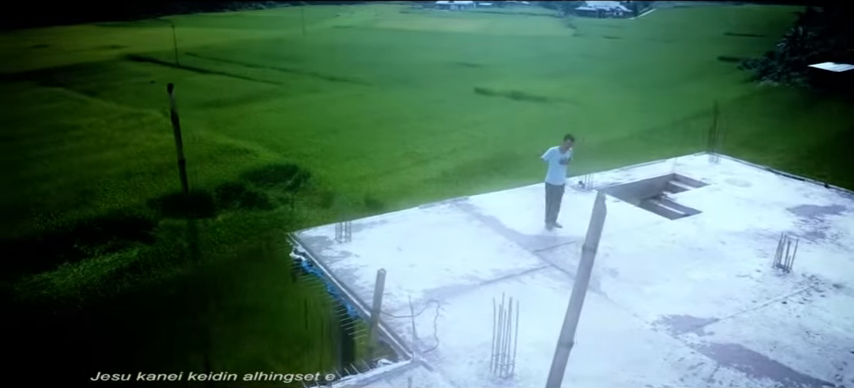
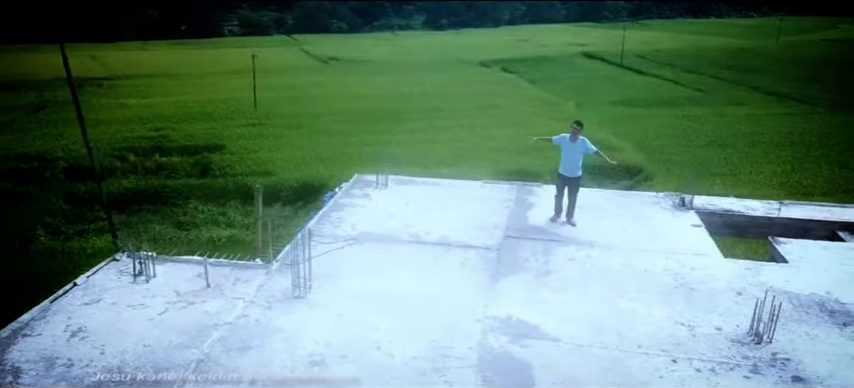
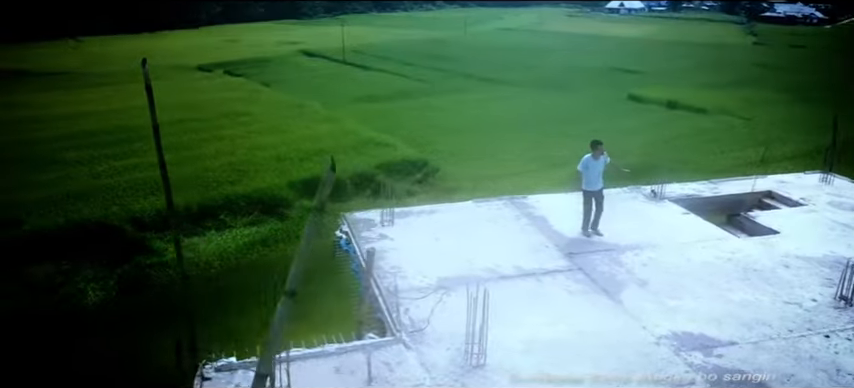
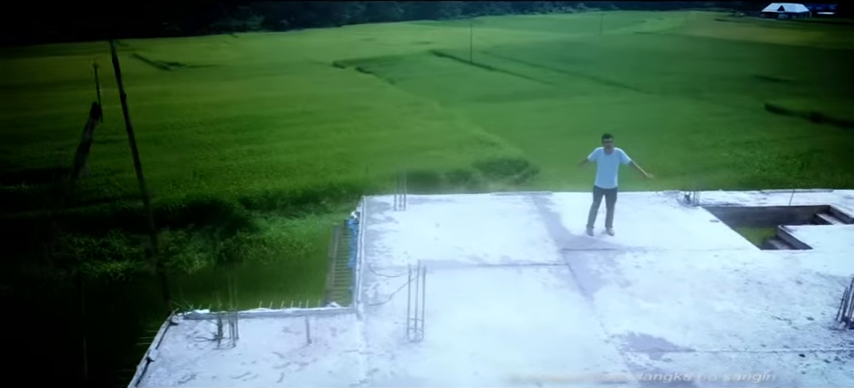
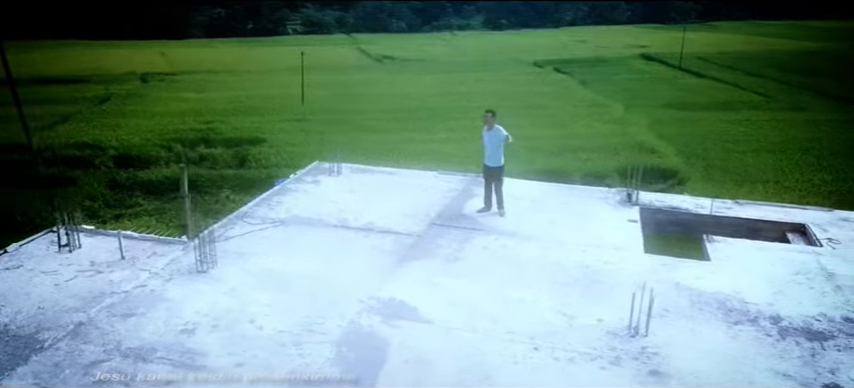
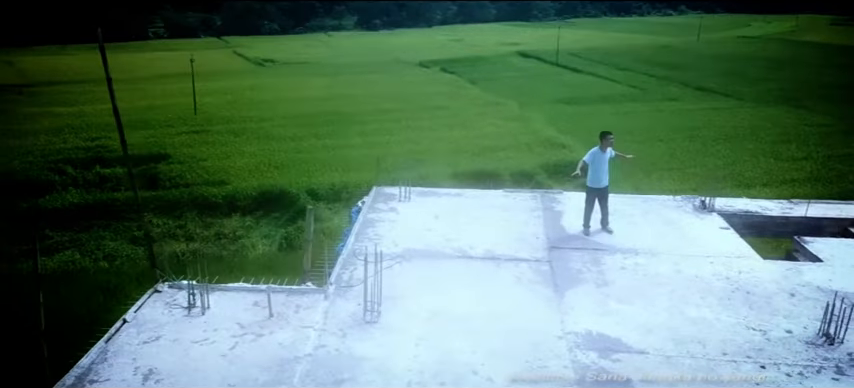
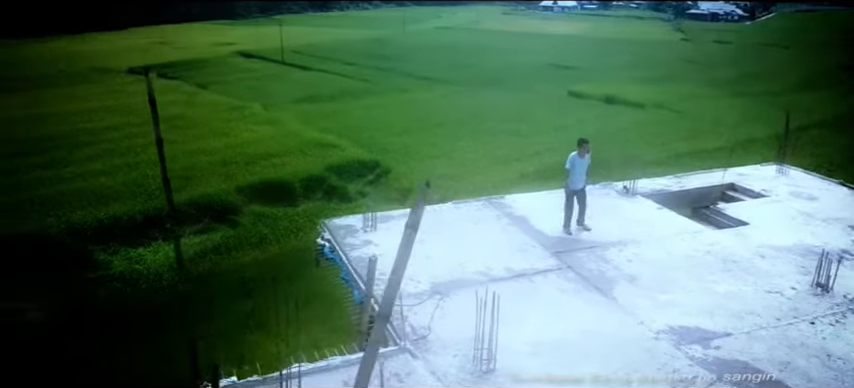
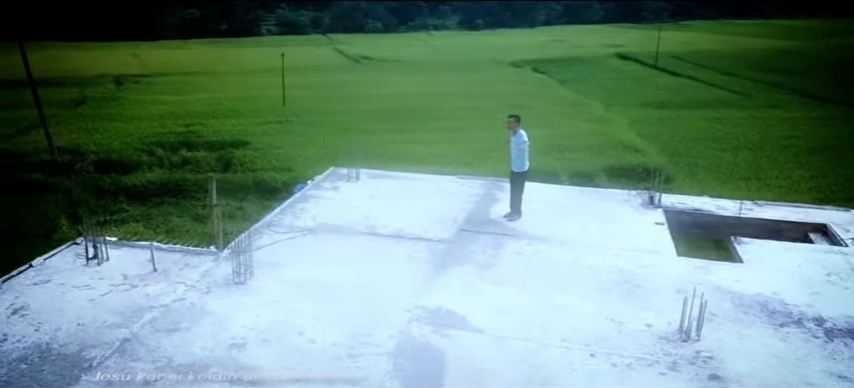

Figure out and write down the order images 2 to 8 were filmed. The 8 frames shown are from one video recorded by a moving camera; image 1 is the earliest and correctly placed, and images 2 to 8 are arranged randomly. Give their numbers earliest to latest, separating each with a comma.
7, 3, 4, 6, 2, 8, 5
